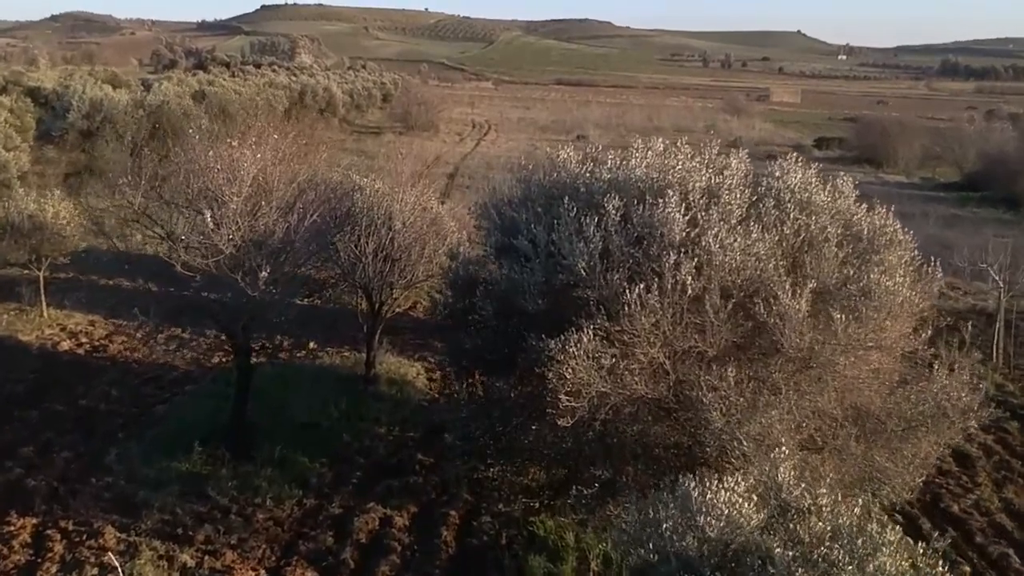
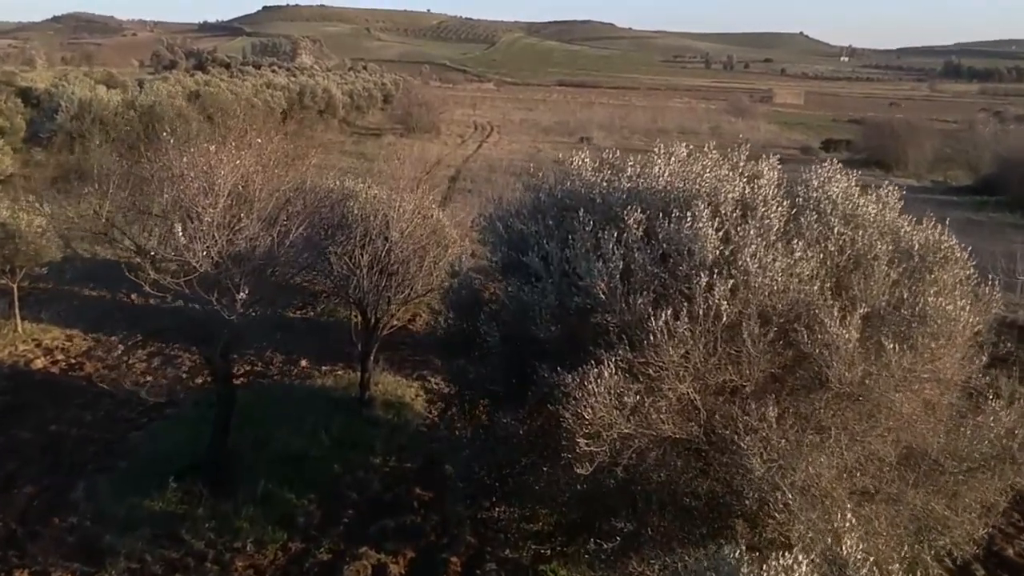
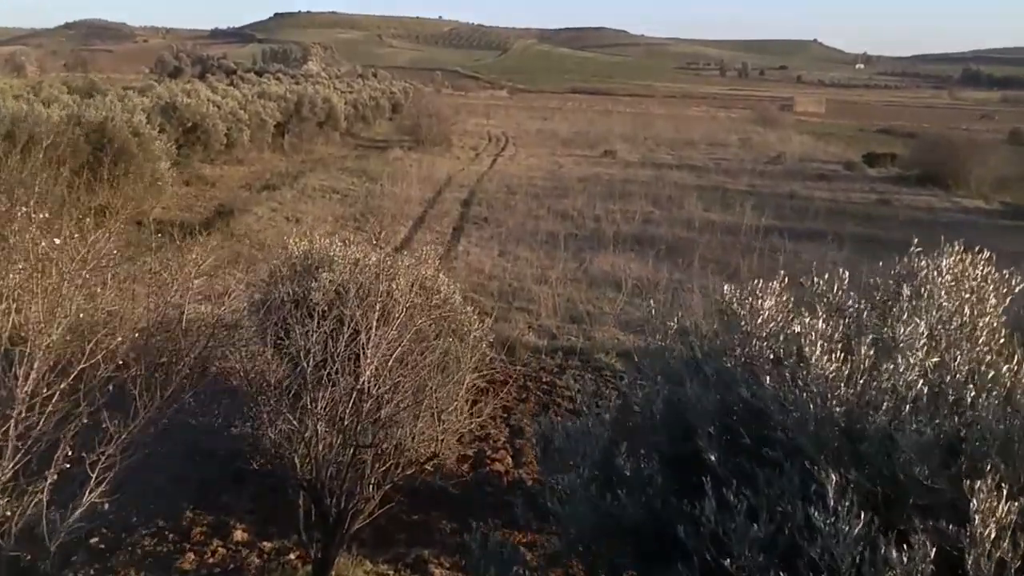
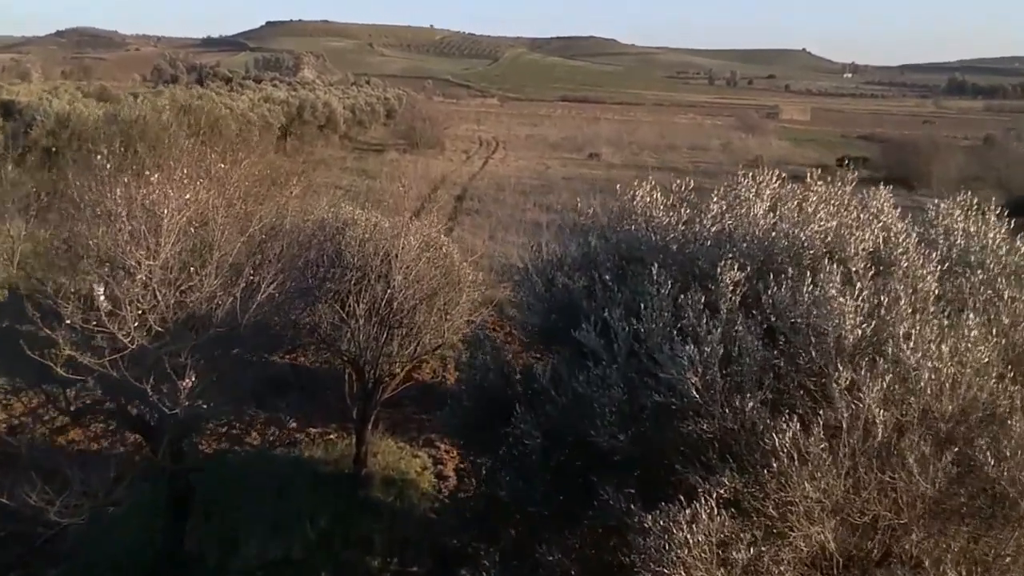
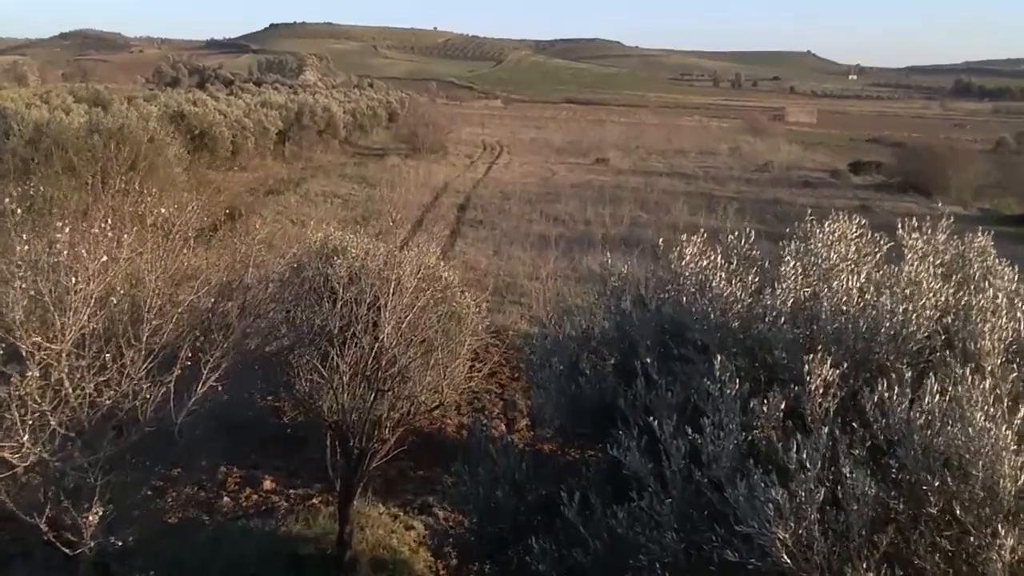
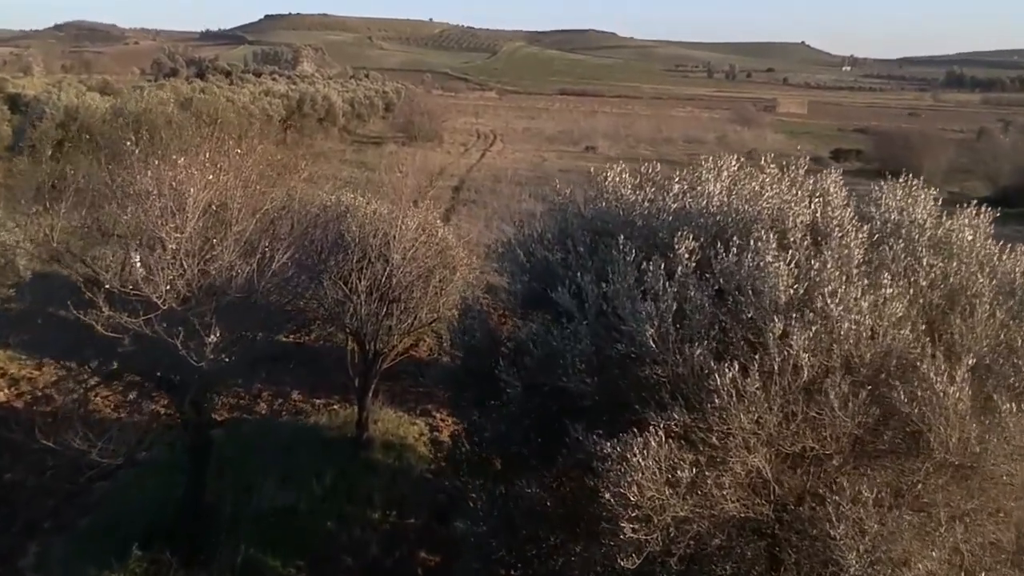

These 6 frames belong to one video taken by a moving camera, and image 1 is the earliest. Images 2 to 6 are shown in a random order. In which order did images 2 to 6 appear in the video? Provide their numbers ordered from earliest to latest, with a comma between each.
2, 6, 4, 5, 3
